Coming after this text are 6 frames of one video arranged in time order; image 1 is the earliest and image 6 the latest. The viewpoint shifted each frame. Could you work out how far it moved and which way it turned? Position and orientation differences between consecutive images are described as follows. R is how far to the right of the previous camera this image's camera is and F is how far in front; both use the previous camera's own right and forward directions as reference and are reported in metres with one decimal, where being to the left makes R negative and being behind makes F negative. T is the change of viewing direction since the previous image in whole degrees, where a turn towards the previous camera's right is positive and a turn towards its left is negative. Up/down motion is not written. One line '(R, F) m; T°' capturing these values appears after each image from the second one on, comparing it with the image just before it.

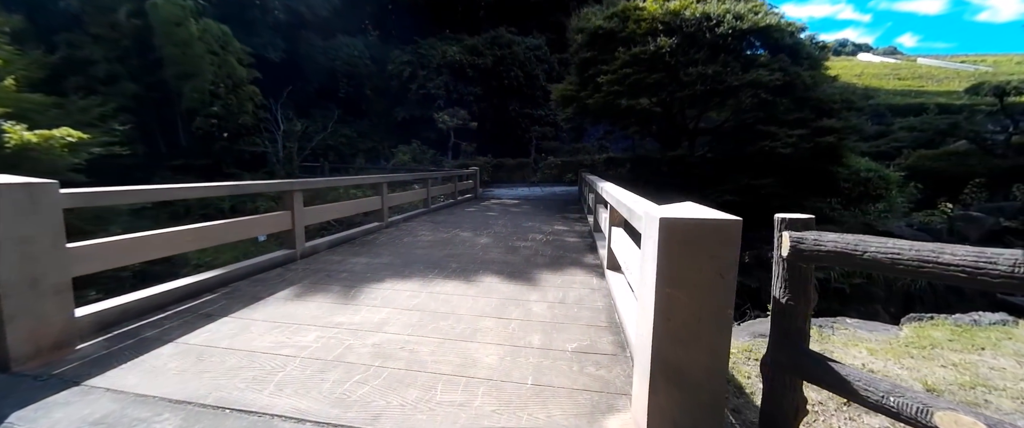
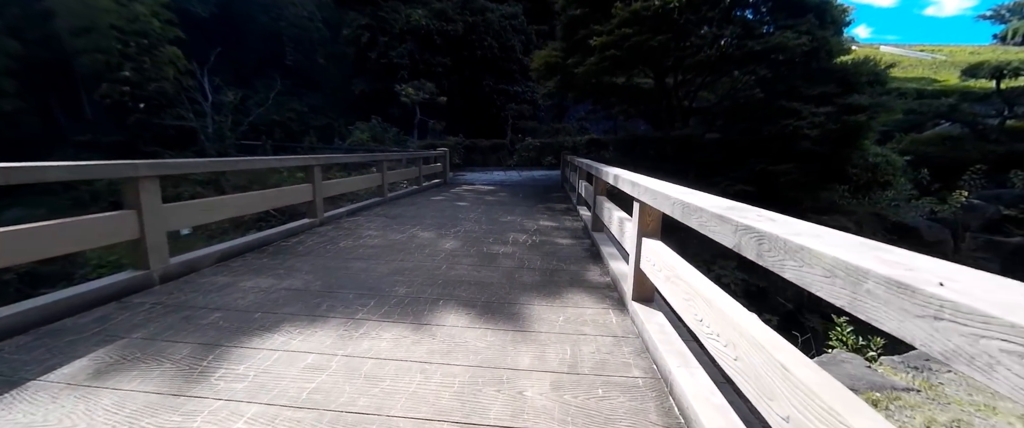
(0.0, +1.2) m; +4°
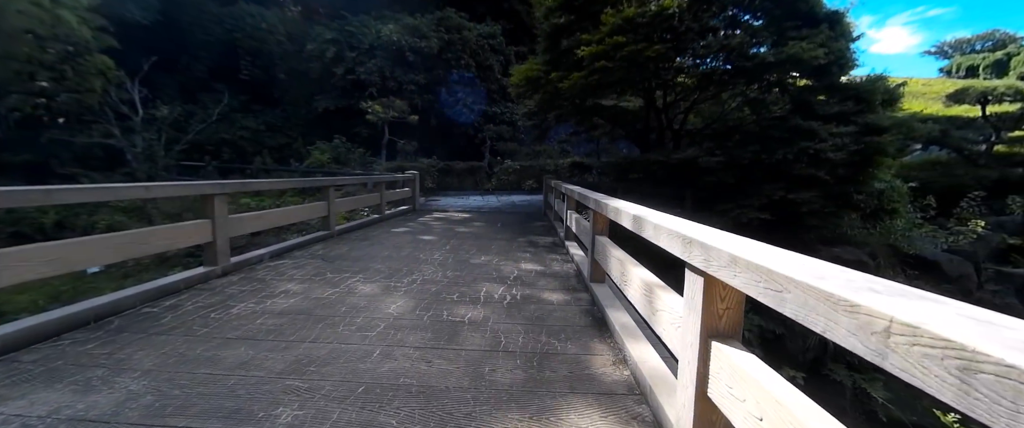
(+0.1, +1.0) m; +3°
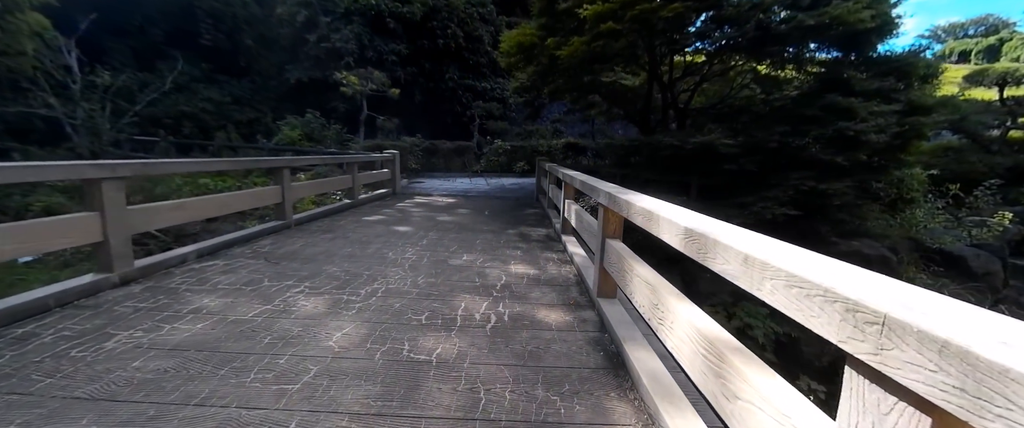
(0.0, +0.7) m; +1°
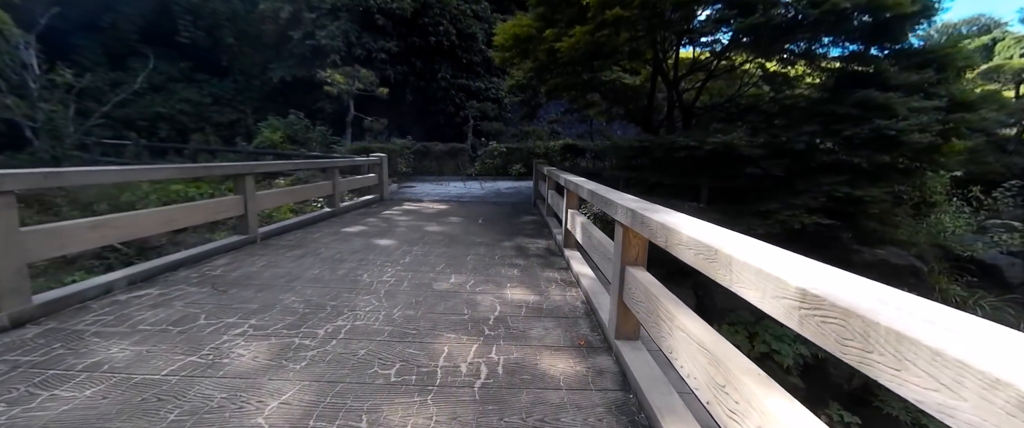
(0.0, +0.5) m; +1°
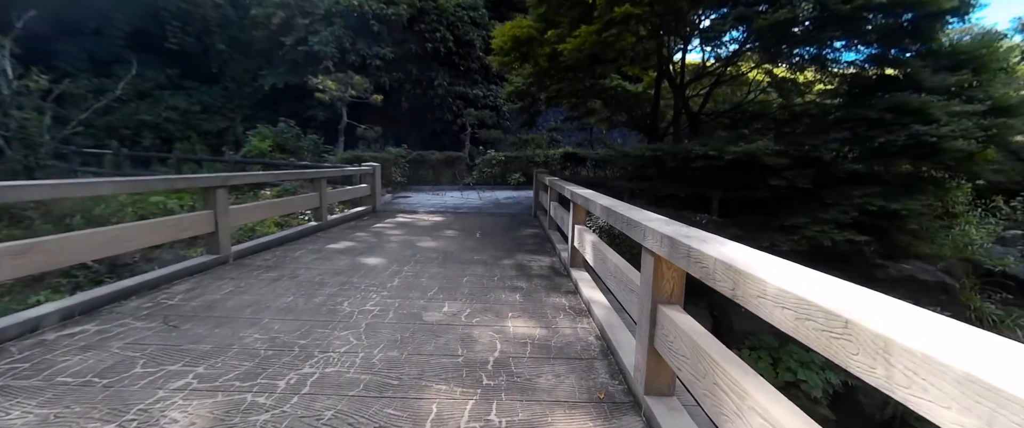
(0.0, +0.4) m; 0°
